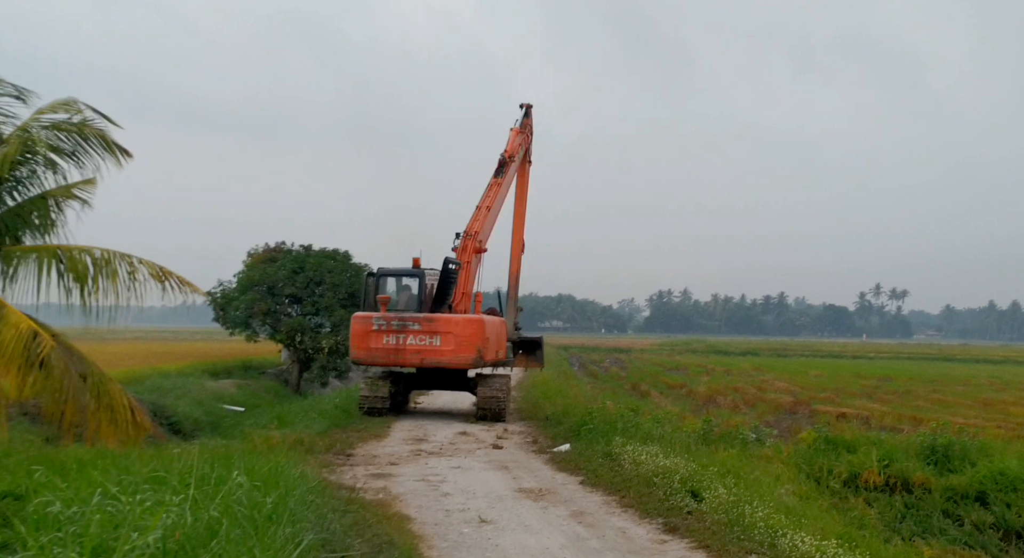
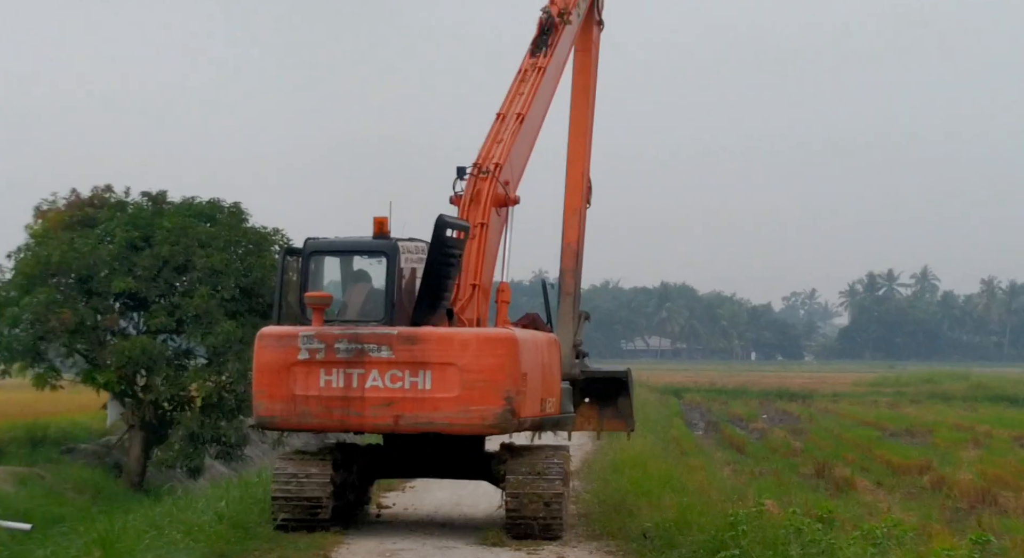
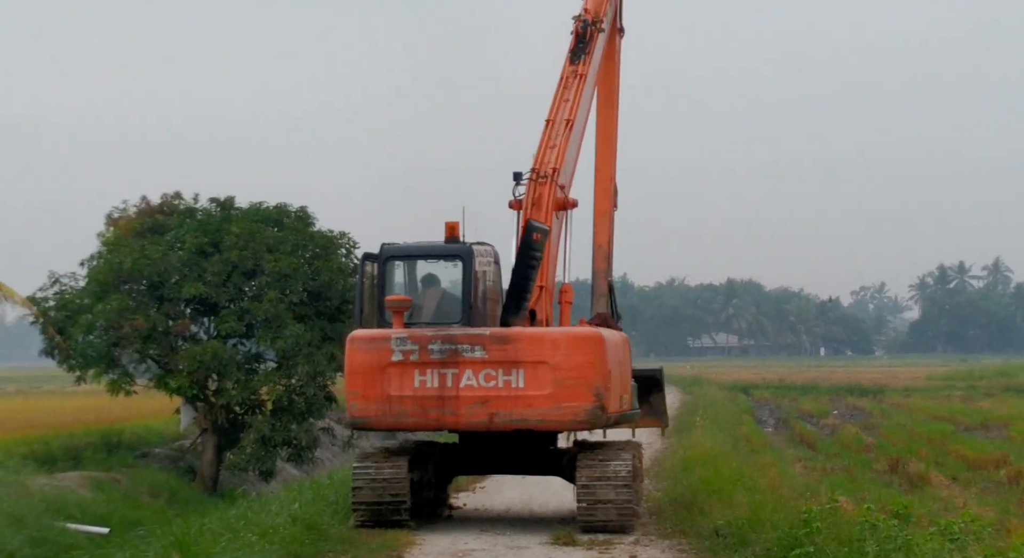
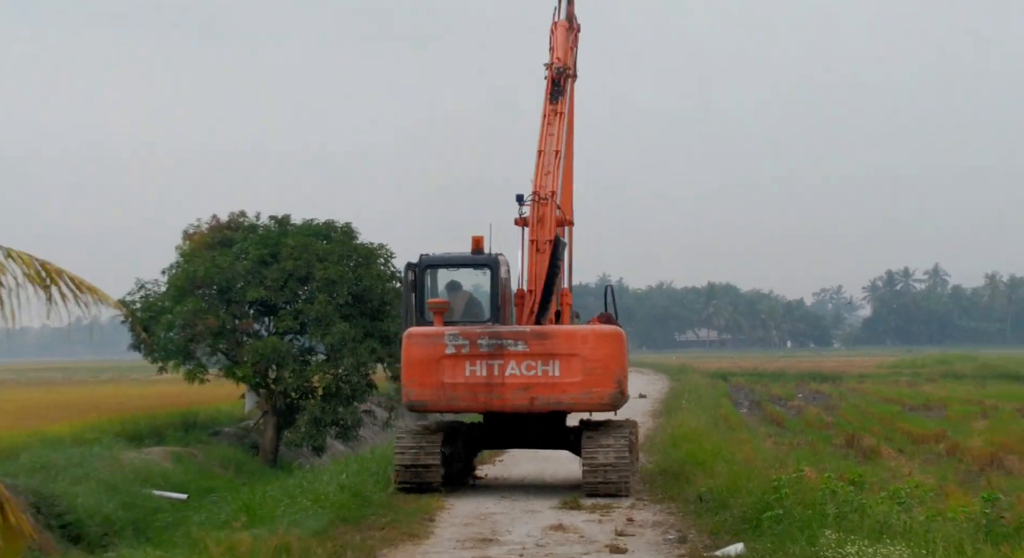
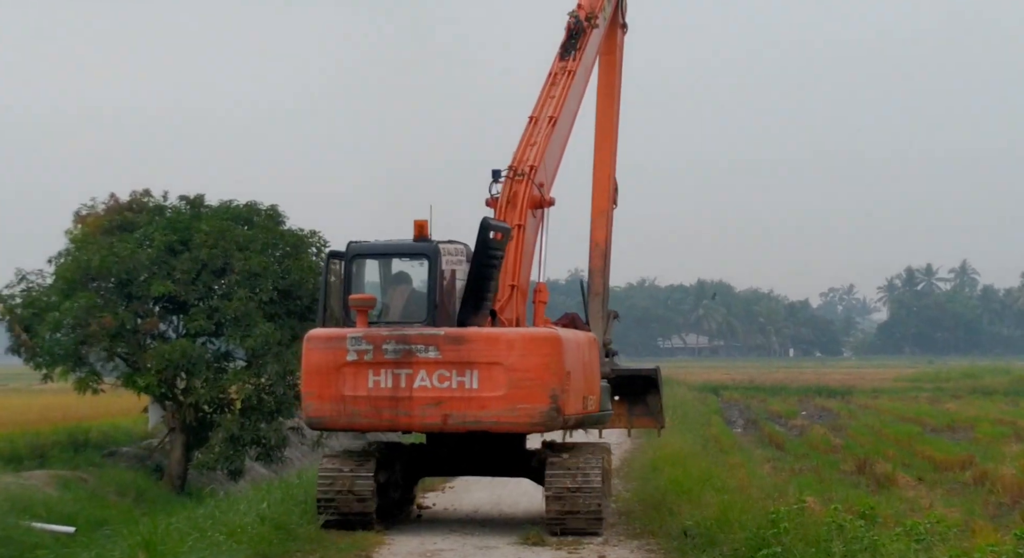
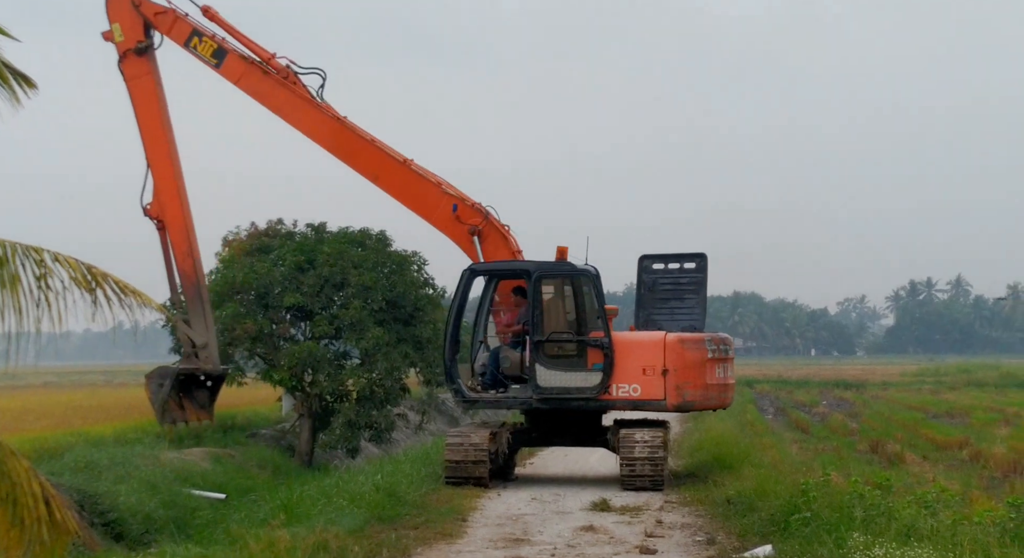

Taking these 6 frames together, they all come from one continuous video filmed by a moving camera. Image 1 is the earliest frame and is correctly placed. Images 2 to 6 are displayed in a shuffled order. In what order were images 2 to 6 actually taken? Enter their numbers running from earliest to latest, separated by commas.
2, 5, 3, 4, 6
